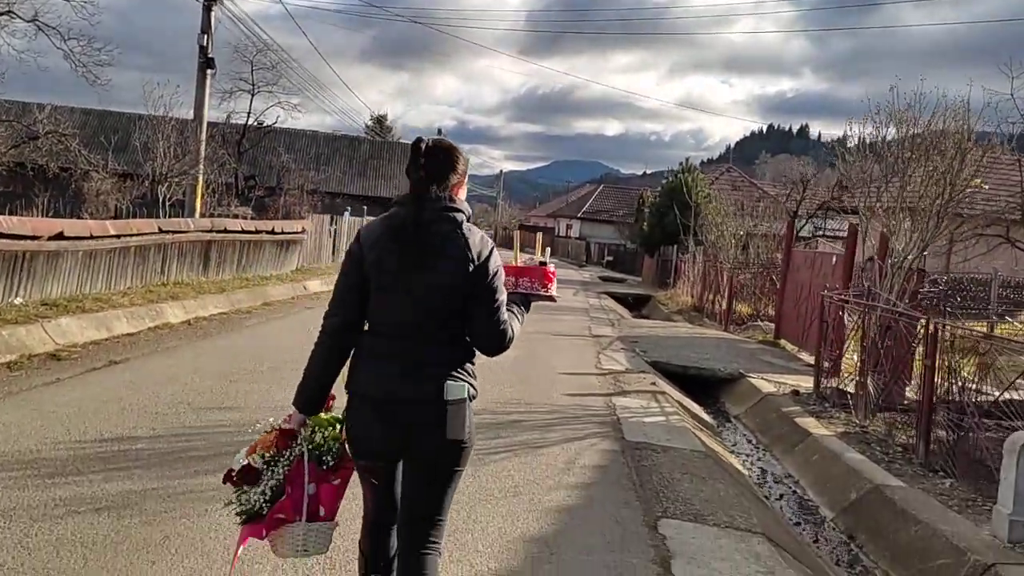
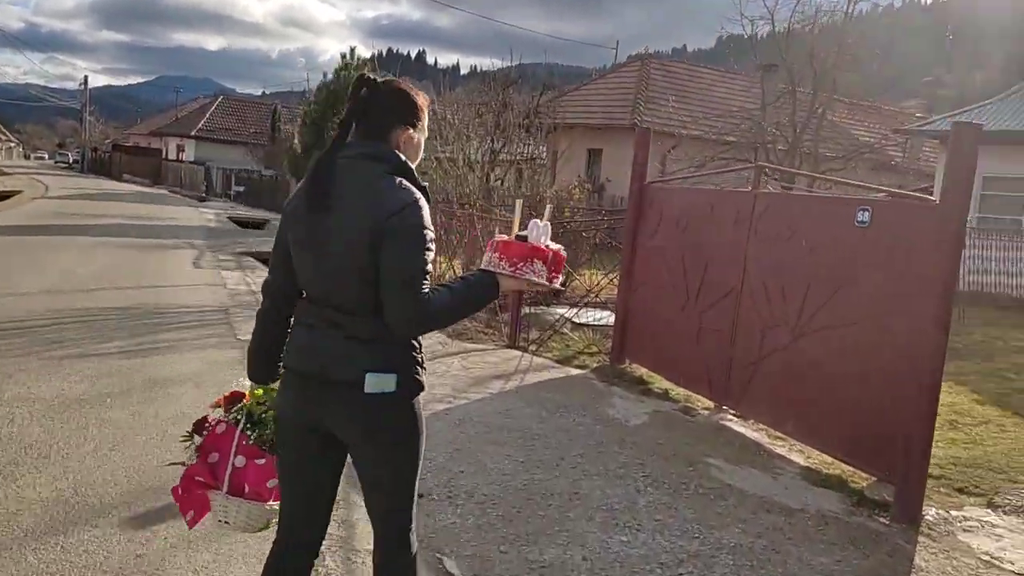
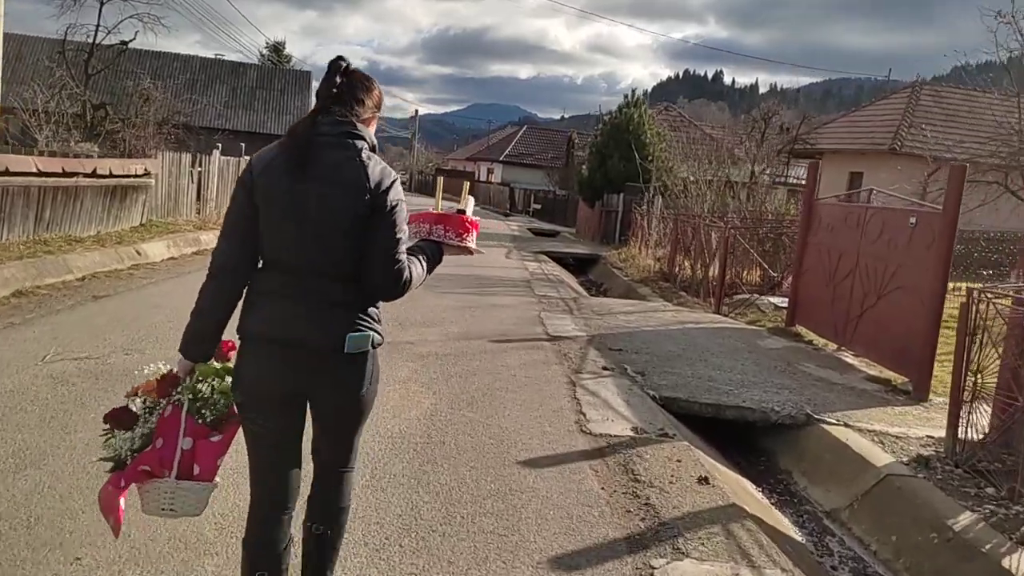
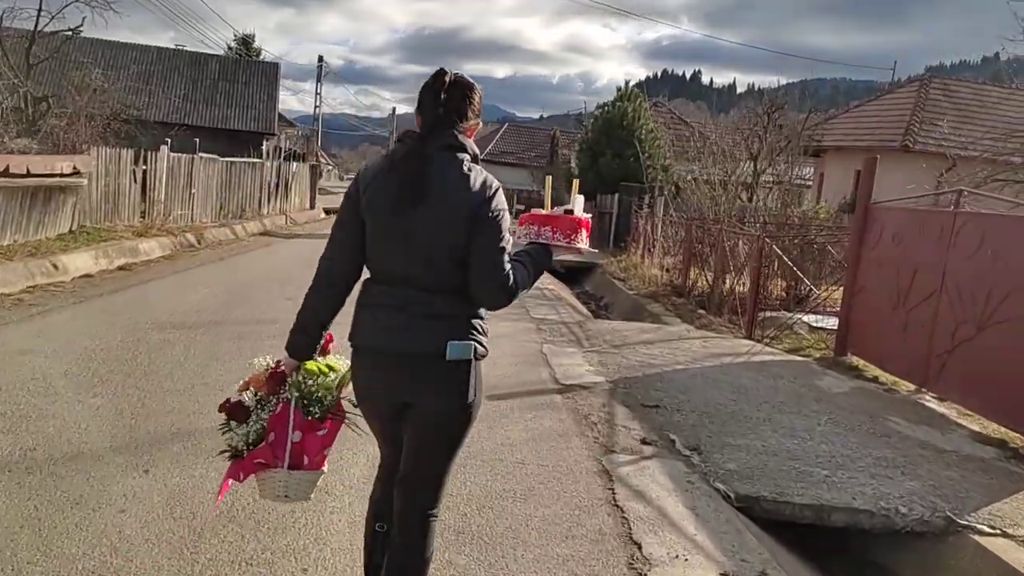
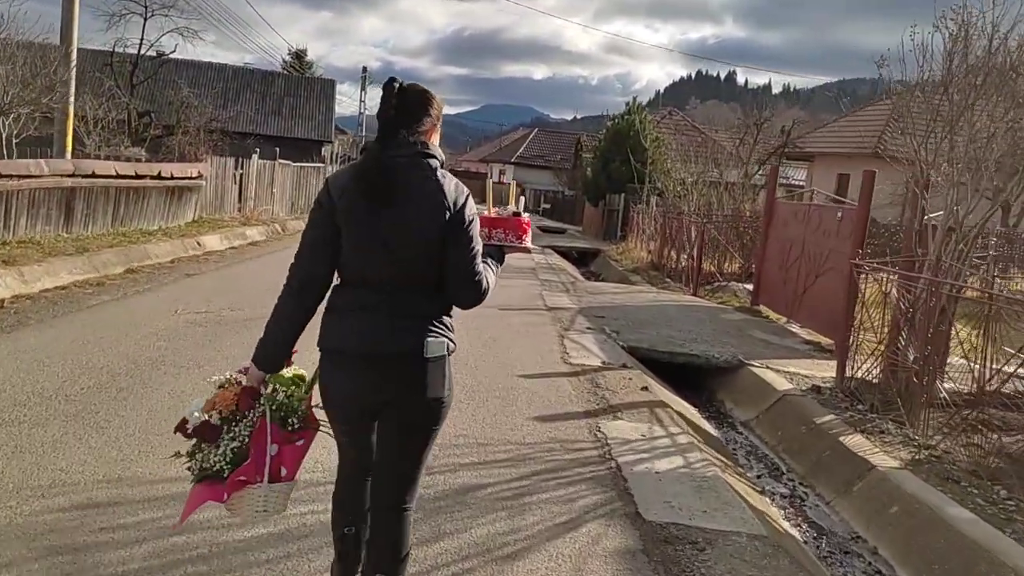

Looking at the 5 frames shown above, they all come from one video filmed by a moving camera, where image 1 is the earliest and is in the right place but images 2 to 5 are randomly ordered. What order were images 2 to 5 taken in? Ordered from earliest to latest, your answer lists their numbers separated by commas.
5, 3, 4, 2
